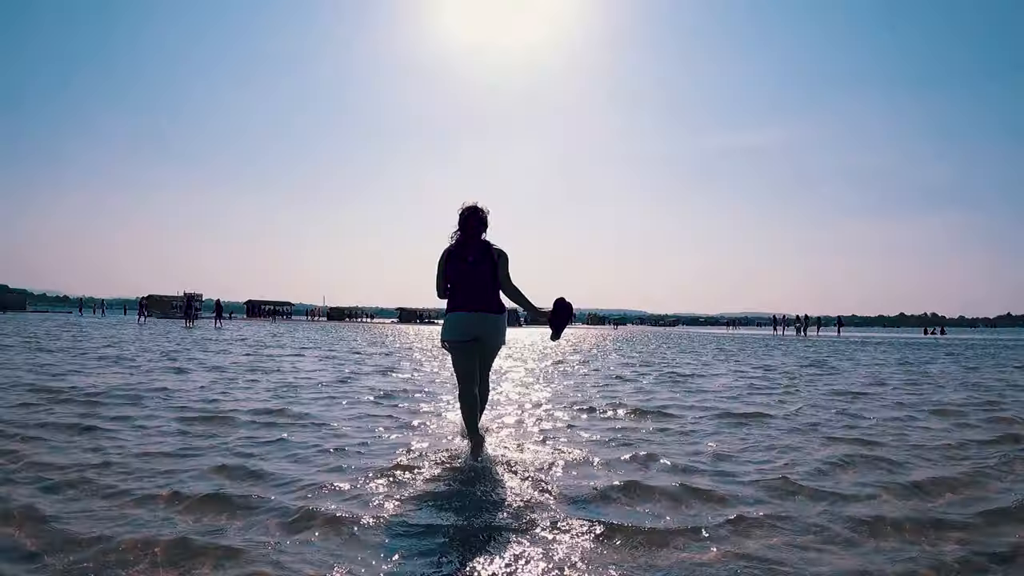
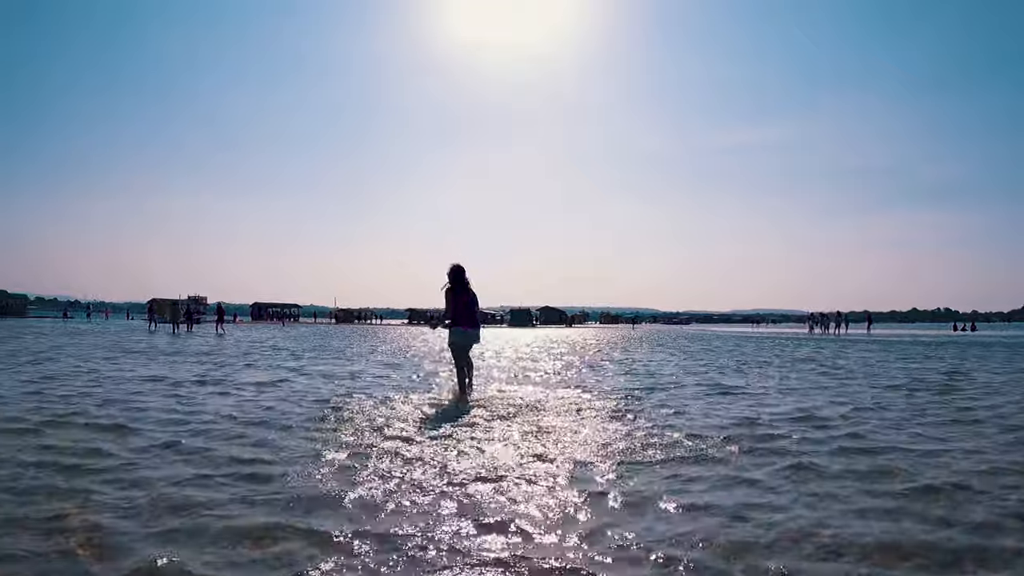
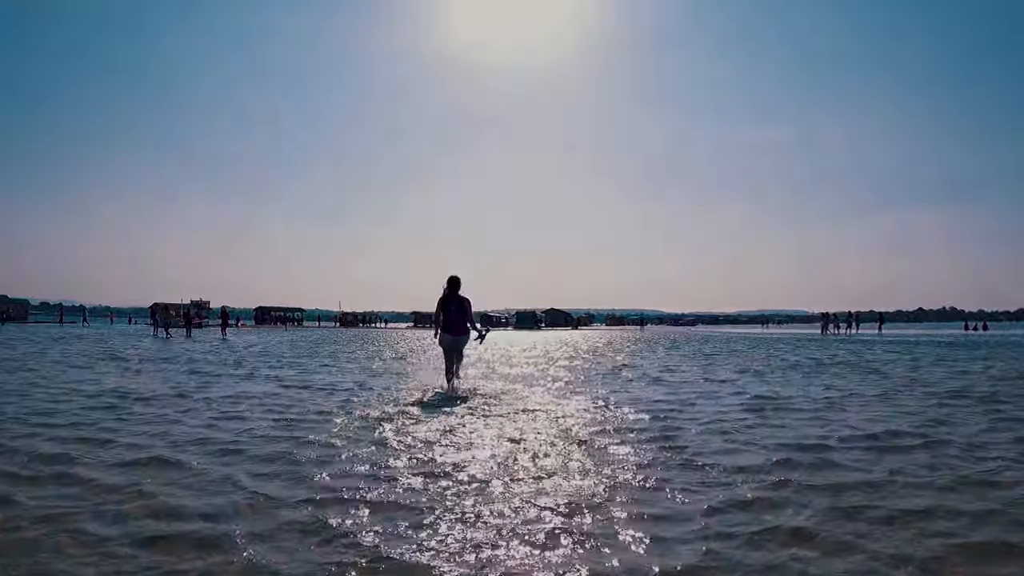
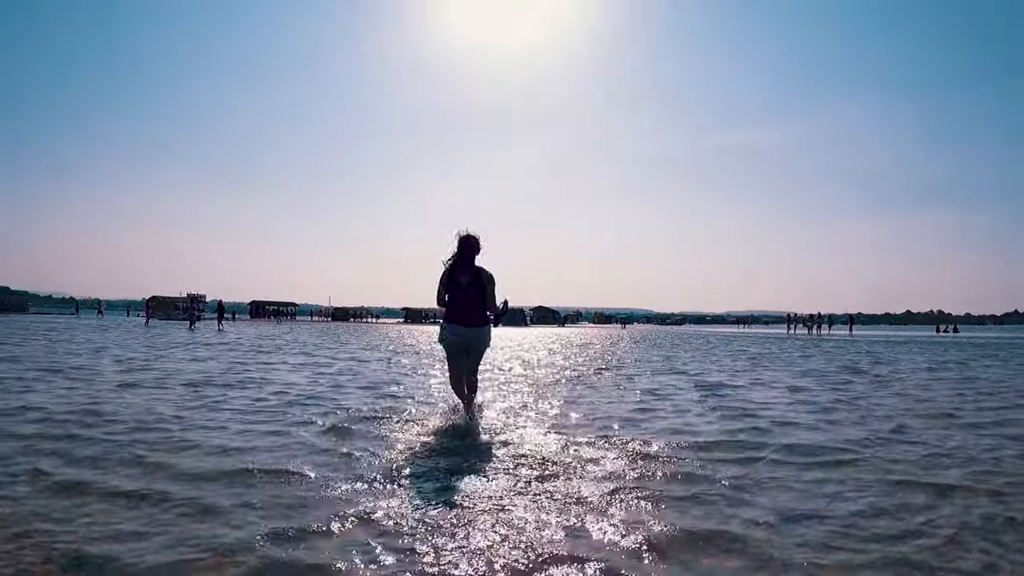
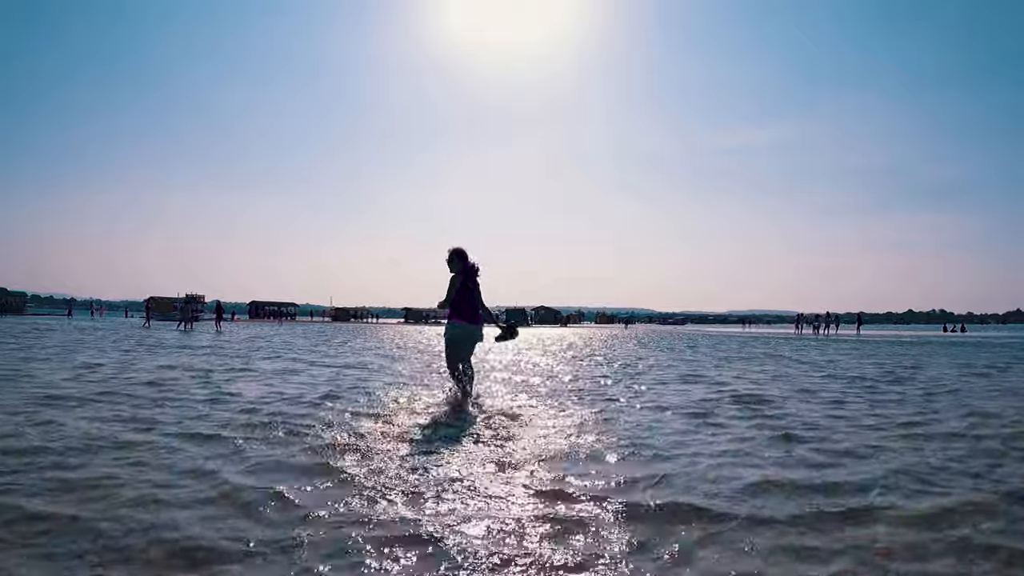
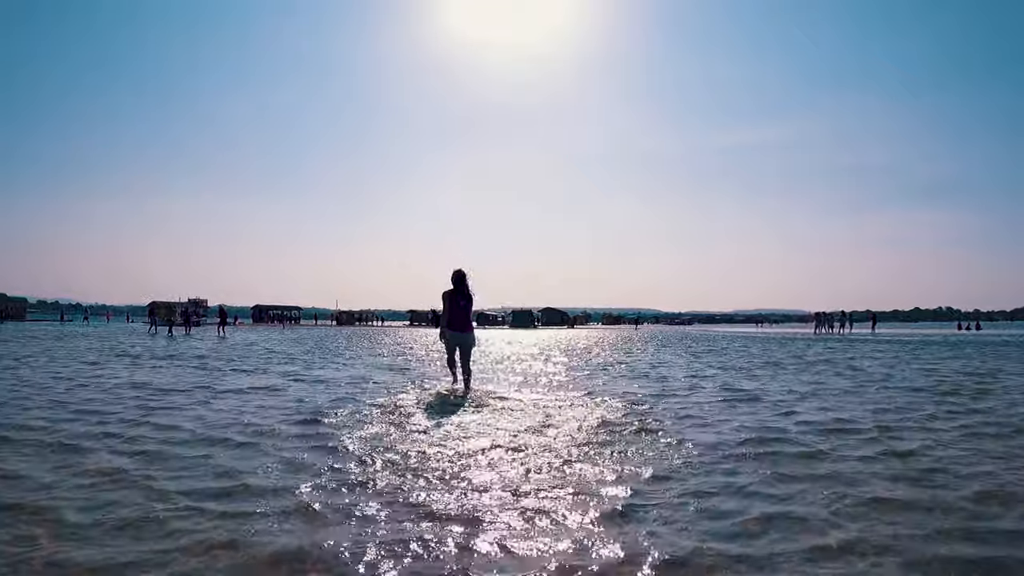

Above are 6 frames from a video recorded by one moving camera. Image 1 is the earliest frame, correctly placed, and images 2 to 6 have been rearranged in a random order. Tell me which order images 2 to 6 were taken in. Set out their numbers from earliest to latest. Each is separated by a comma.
4, 5, 2, 6, 3
